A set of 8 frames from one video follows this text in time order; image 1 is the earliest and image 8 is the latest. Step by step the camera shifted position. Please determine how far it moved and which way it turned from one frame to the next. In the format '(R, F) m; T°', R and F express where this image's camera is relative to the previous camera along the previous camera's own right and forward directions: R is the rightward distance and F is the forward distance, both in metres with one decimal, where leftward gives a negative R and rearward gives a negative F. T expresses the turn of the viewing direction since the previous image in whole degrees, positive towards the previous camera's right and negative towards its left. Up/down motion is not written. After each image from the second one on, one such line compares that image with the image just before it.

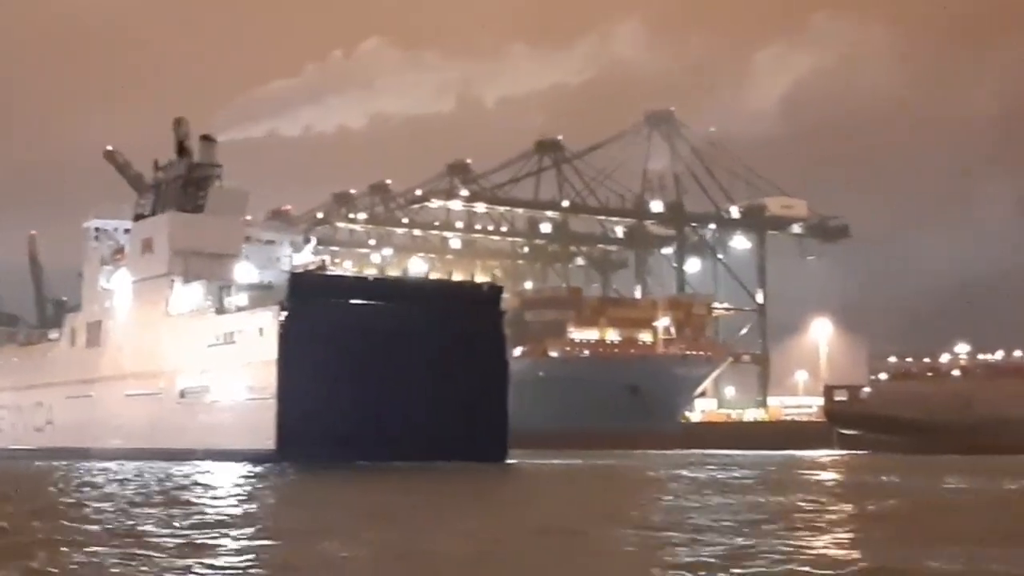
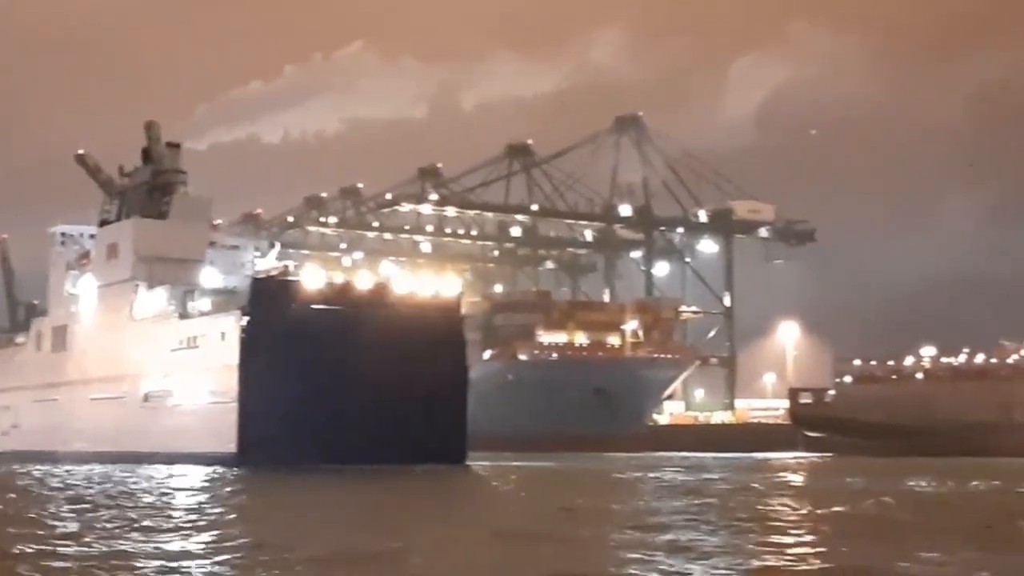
(-2.3, -0.1) m; +3°
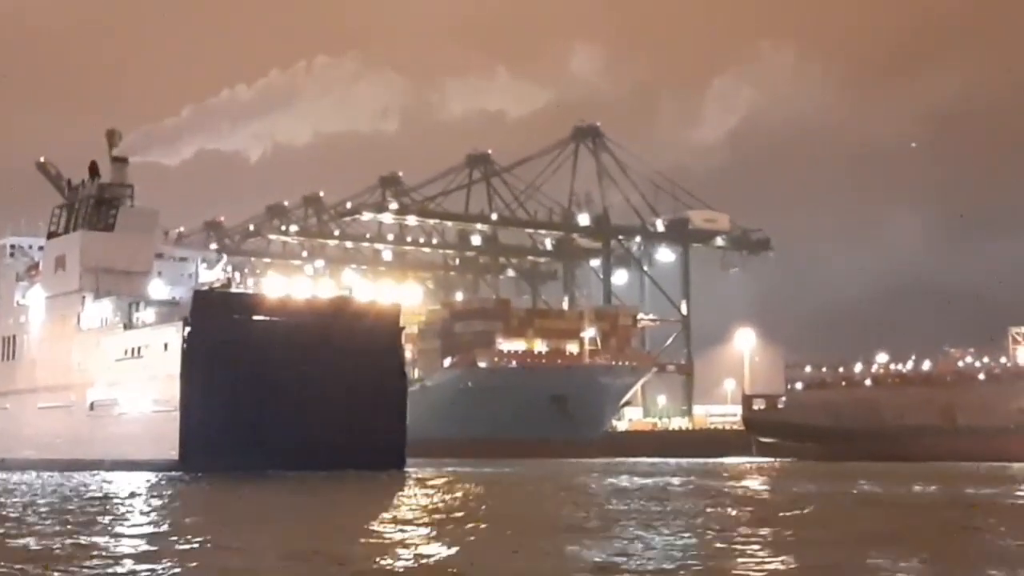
(+0.3, -0.5) m; +1°
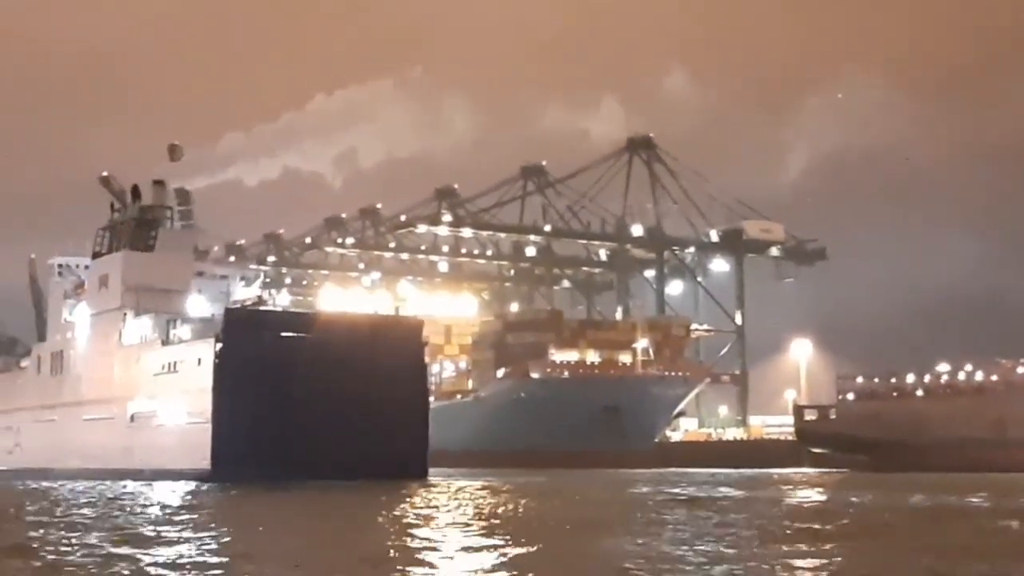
(+0.4, -0.4) m; -3°
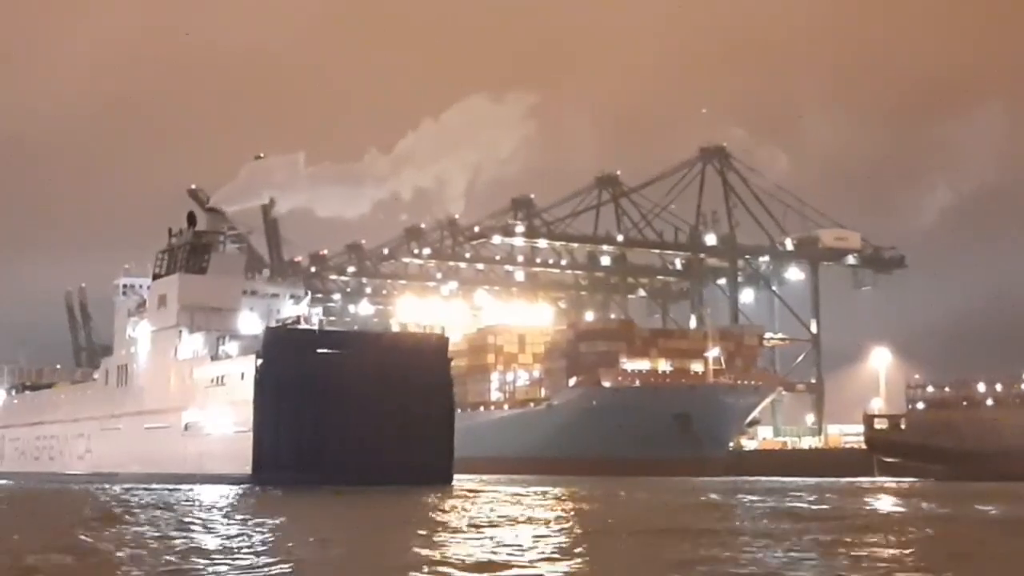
(+0.7, -0.7) m; -4°
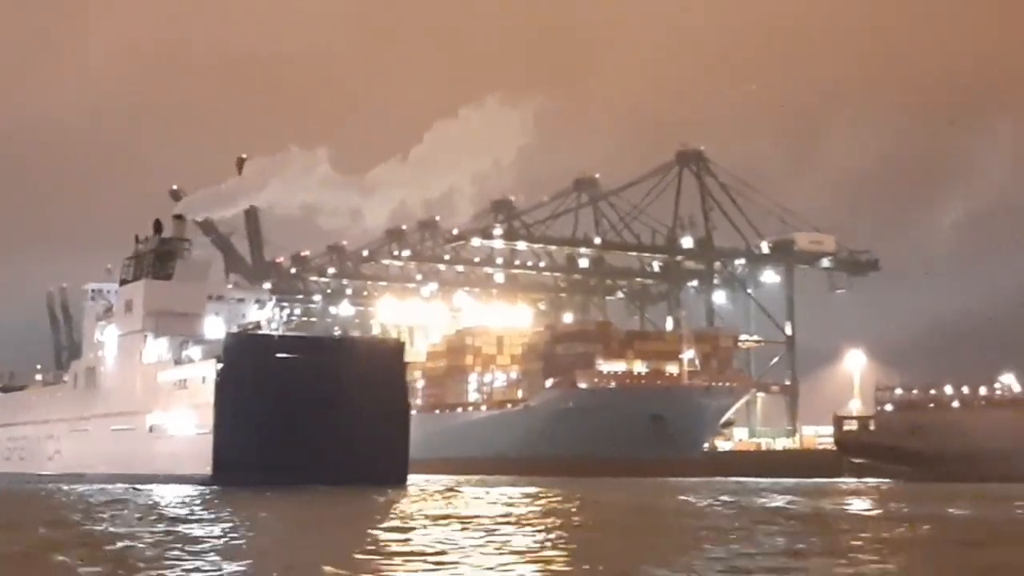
(+0.4, -0.6) m; +1°
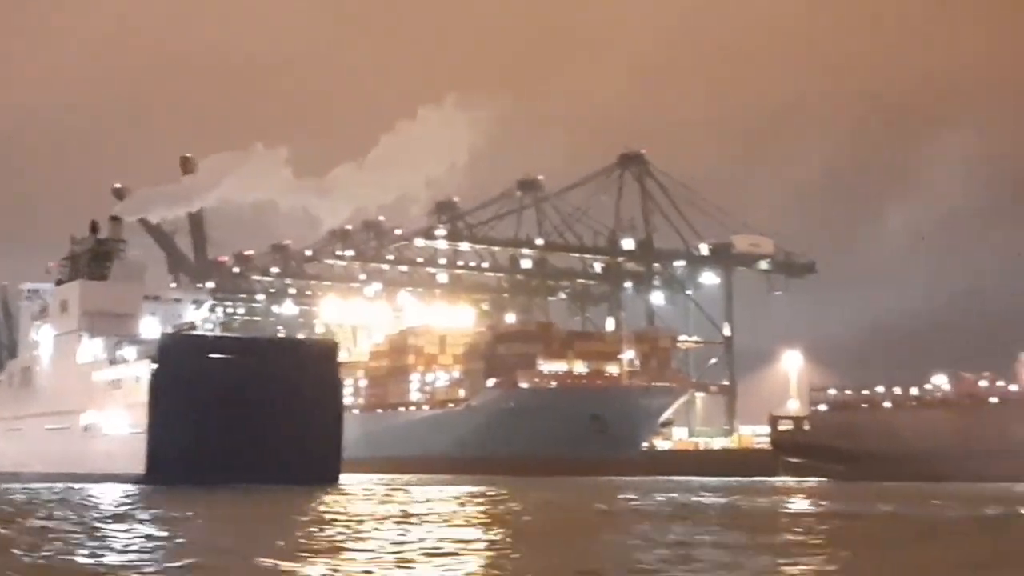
(+0.2, -0.4) m; +2°
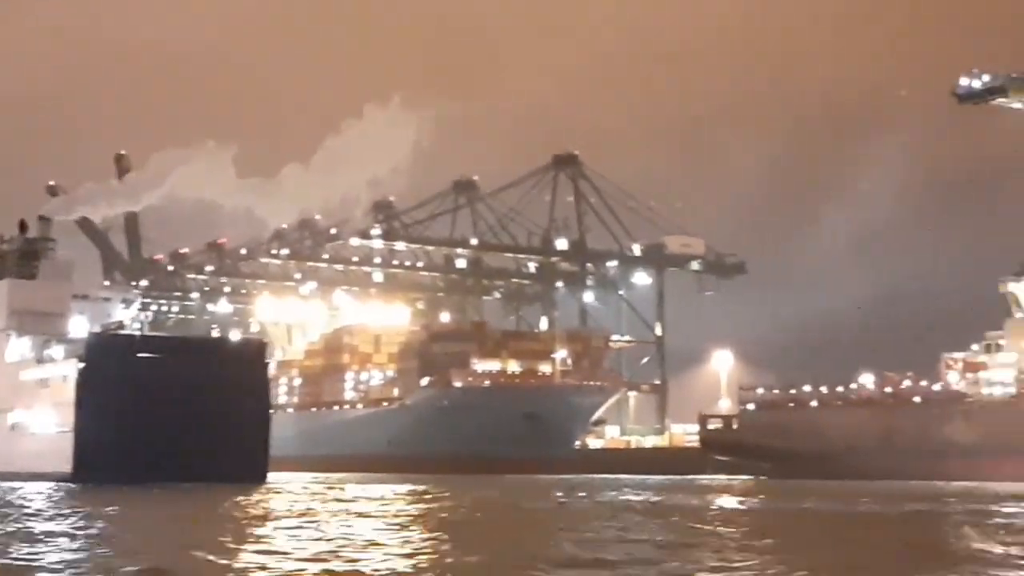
(+0.2, -0.4) m; +2°
